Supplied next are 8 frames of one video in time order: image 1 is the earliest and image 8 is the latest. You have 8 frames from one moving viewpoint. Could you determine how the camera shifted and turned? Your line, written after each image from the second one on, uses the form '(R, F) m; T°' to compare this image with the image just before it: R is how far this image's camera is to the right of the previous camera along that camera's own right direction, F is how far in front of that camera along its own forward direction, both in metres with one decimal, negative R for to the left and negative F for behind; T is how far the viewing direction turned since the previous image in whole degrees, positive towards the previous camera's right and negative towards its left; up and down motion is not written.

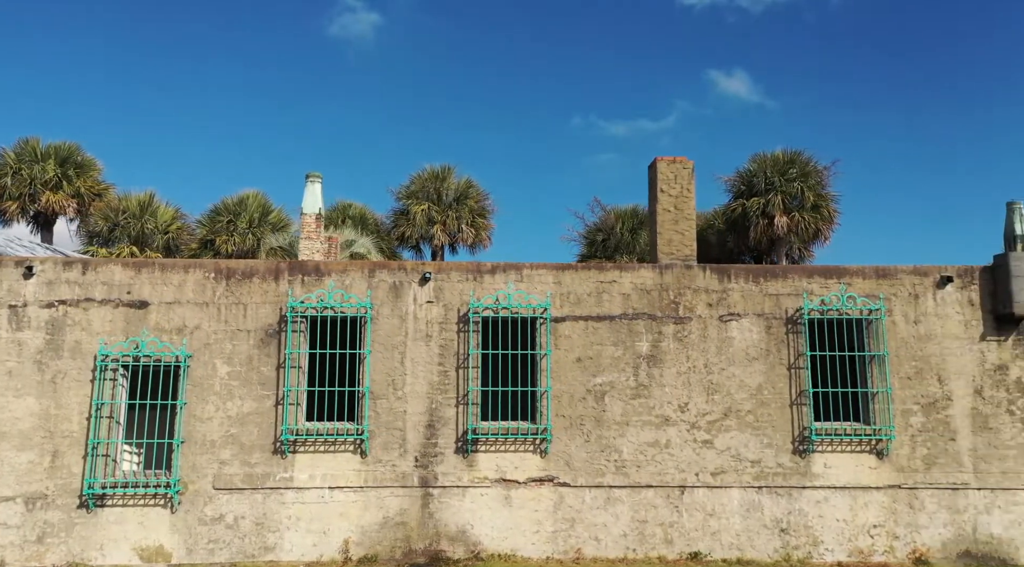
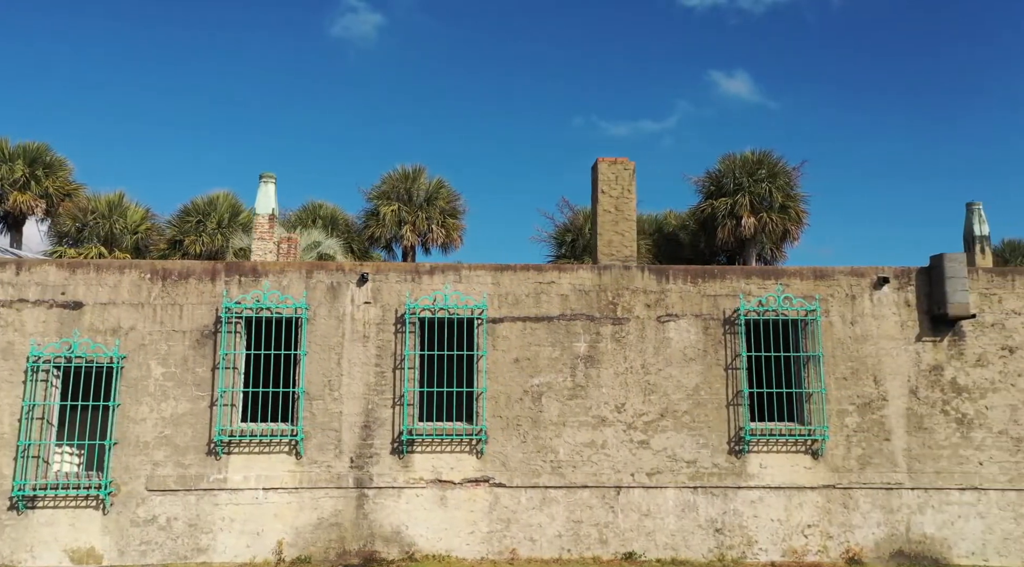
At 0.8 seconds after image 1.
(+0.7, 0.0) m; +1°
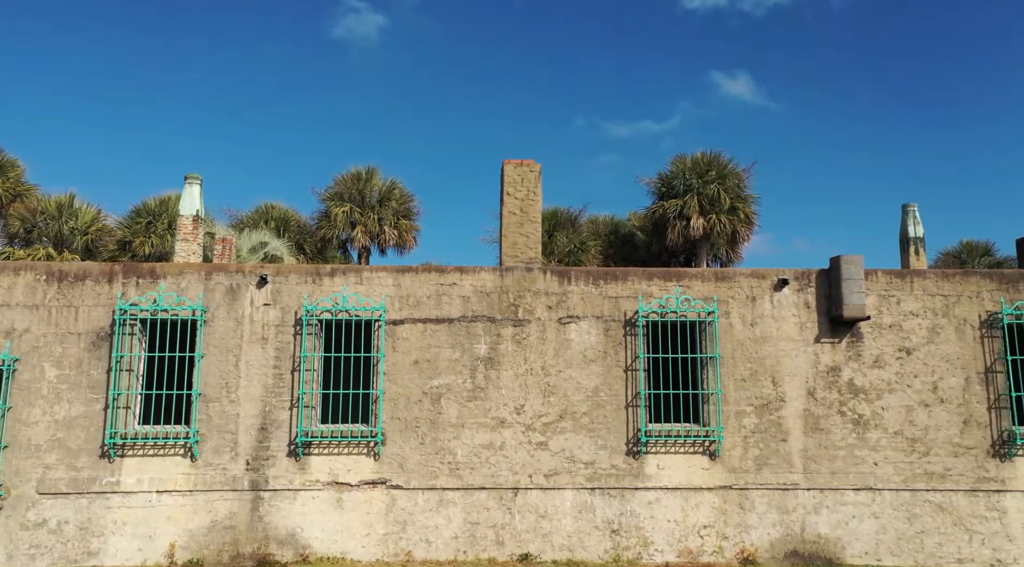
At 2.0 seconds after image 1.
(+1.1, 0.0) m; +1°
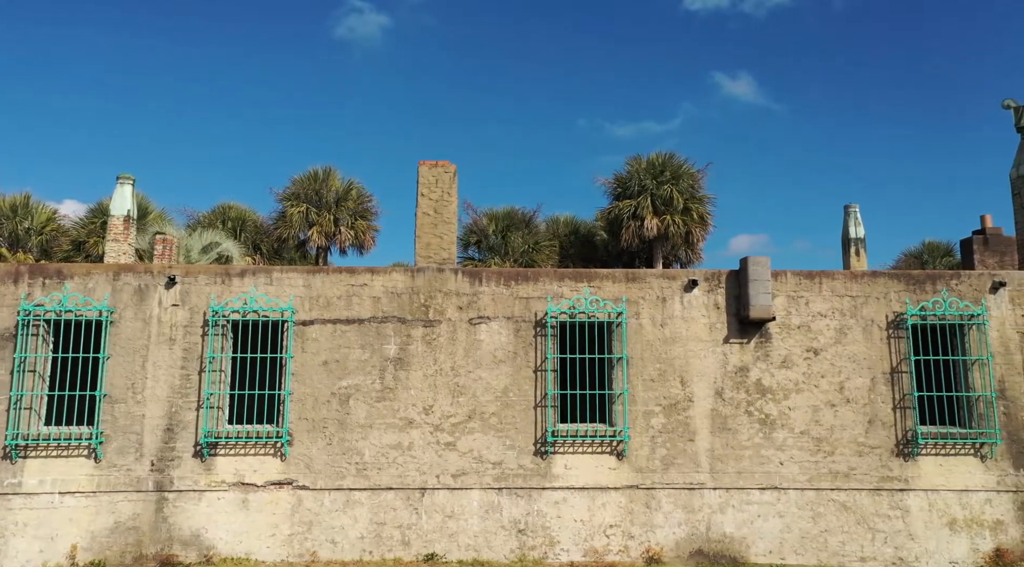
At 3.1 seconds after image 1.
(+1.0, 0.0) m; +1°
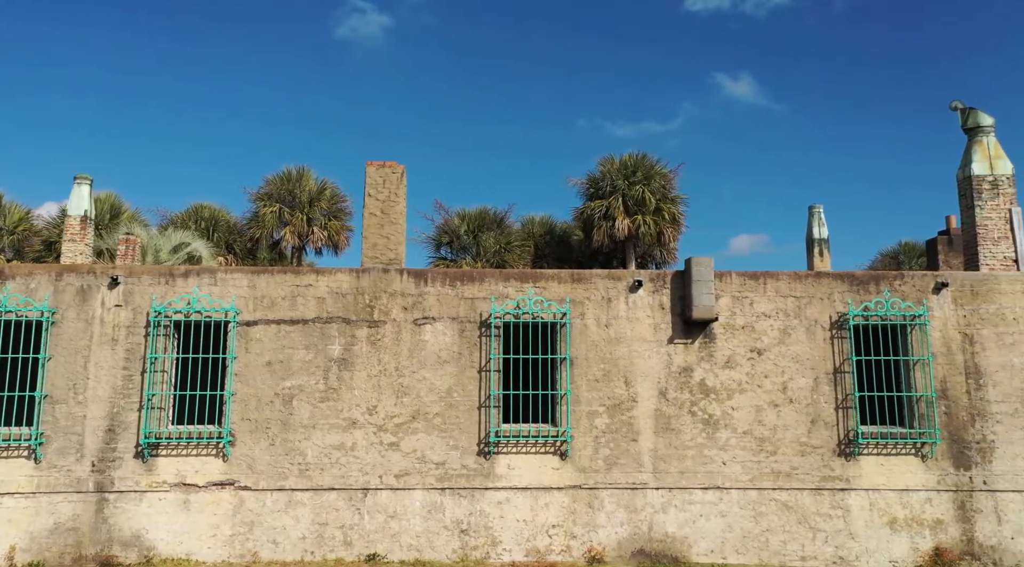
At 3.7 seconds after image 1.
(+0.6, 0.0) m; +1°
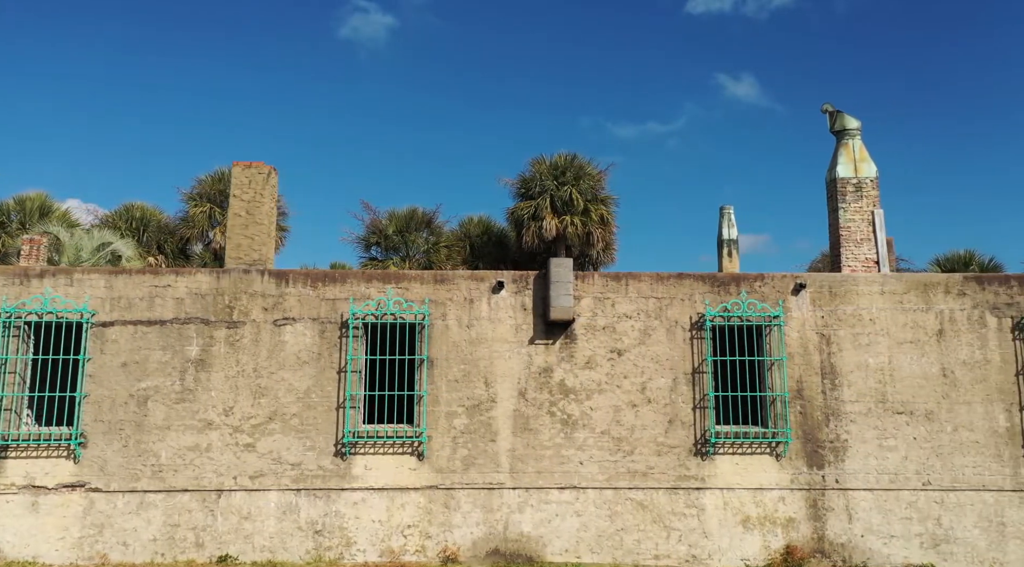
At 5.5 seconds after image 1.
(+1.5, -0.1) m; +1°
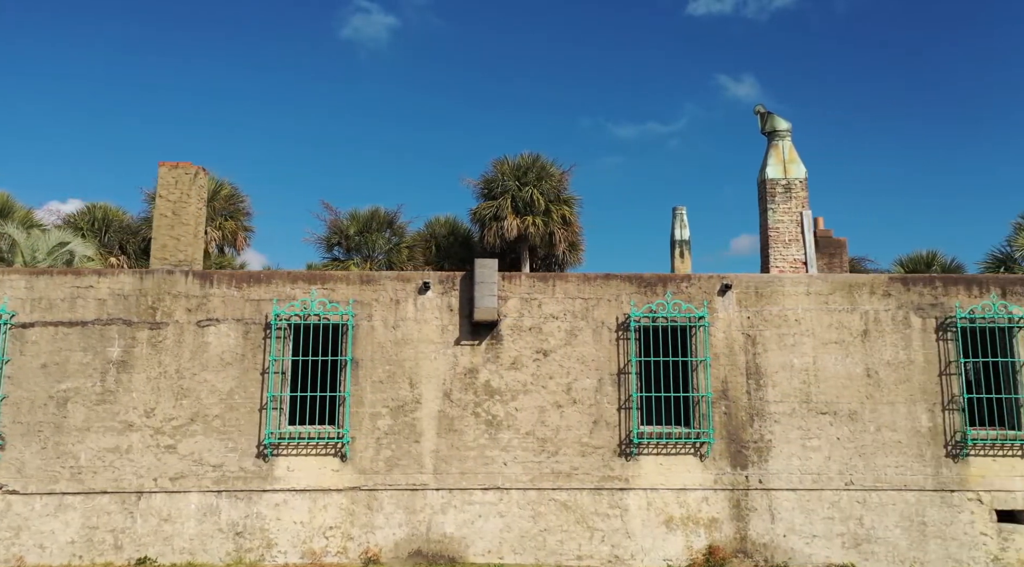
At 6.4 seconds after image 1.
(+0.8, 0.0) m; +1°
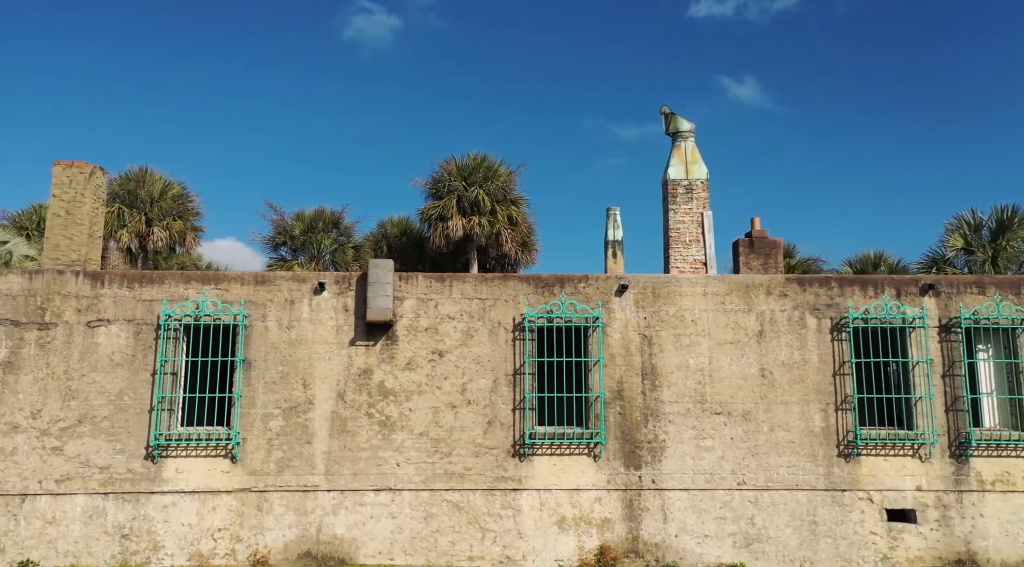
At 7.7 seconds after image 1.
(+1.1, 0.0) m; +1°
